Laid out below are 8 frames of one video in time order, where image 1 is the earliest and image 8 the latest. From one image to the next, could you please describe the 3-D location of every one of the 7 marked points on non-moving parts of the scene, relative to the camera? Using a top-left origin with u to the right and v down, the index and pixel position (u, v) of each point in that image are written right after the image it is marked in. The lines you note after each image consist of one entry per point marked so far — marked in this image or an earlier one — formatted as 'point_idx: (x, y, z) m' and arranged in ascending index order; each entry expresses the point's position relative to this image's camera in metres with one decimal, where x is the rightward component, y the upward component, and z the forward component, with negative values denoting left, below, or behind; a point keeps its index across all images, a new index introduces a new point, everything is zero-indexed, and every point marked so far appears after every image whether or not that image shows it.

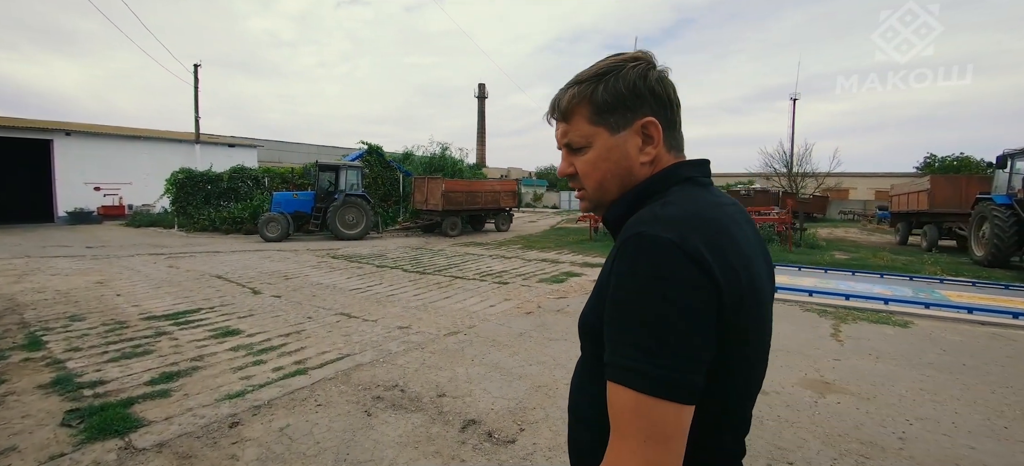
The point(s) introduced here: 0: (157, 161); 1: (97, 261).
0: (-15.6, +3.2, +19.1) m
1: (-8.3, -0.6, +8.7) m
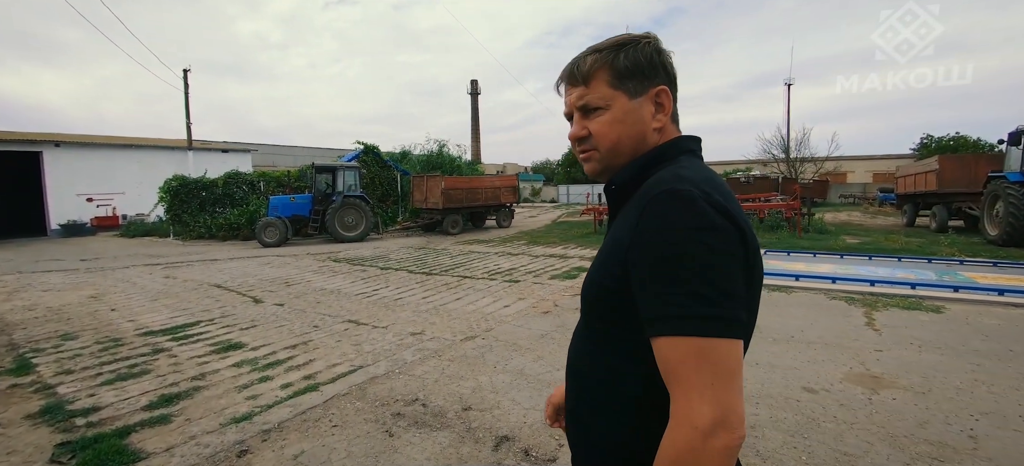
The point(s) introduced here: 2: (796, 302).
0: (-15.6, +2.7, +18.7) m
1: (-8.2, -0.8, +8.4) m
2: (+3.6, -0.9, +5.5) m
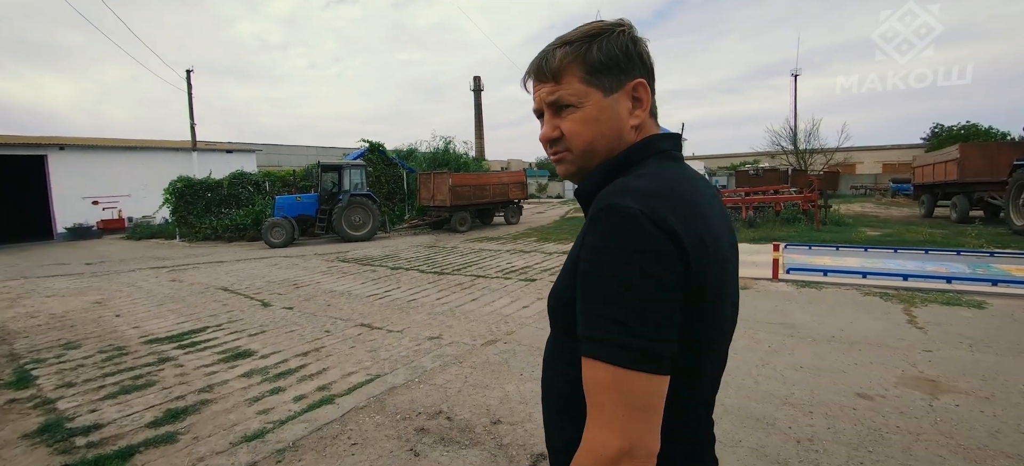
0: (-15.3, +2.7, +18.6) m
1: (-7.9, -0.9, +8.3) m
2: (+3.8, -0.8, +5.3) m
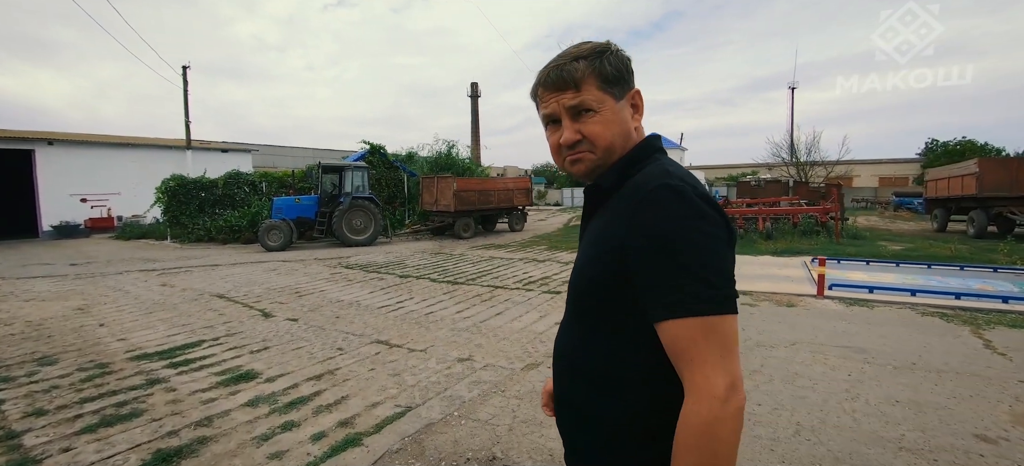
0: (-15.1, +2.6, +17.9) m
1: (-7.6, -0.8, +7.7) m
2: (+4.1, -1.0, +4.8) m
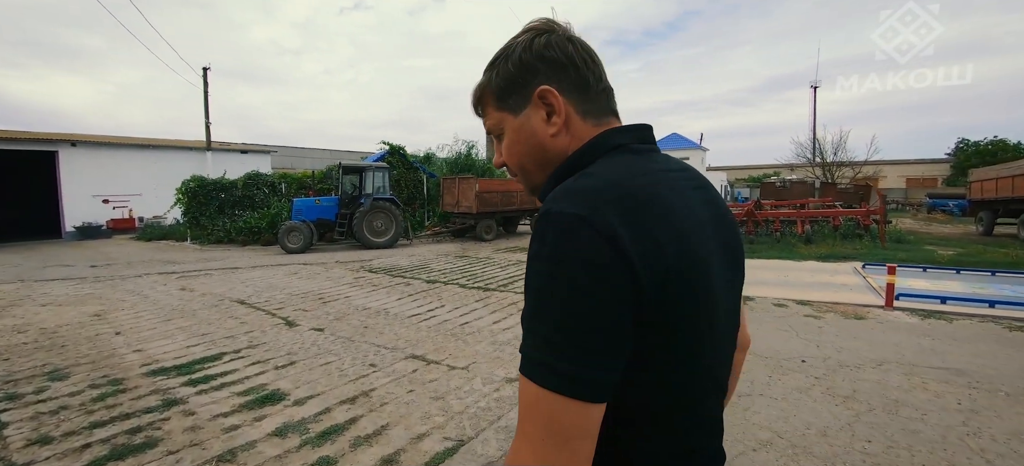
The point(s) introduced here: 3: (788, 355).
0: (-14.3, +2.6, +17.9) m
1: (-7.1, -0.9, +7.5) m
2: (+4.6, -1.1, +4.3) m
3: (+2.5, -1.1, +4.0) m
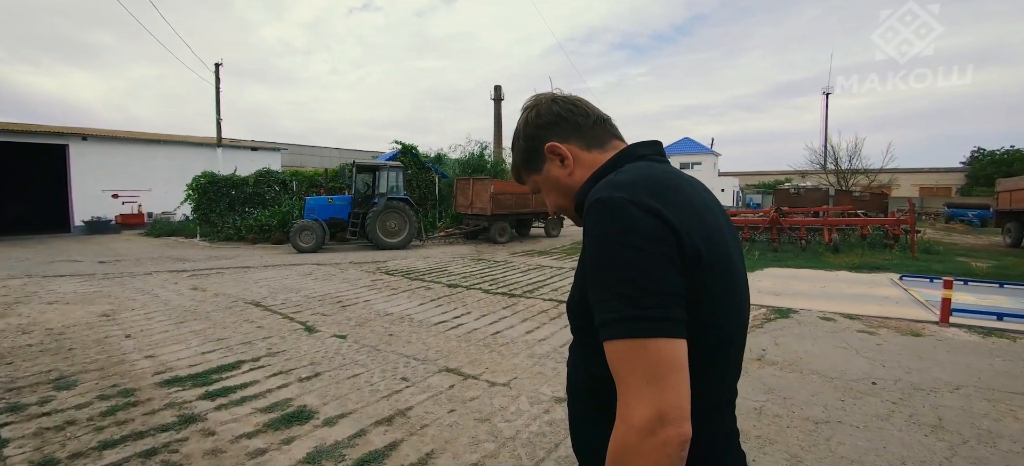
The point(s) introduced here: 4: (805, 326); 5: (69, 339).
0: (-13.8, +2.7, +17.8) m
1: (-6.7, -0.8, +7.2) m
2: (+4.9, -1.2, +4.0) m
3: (+2.9, -1.2, +3.6) m
4: (+3.3, -1.0, +4.9) m
5: (-4.3, -1.0, +4.2) m
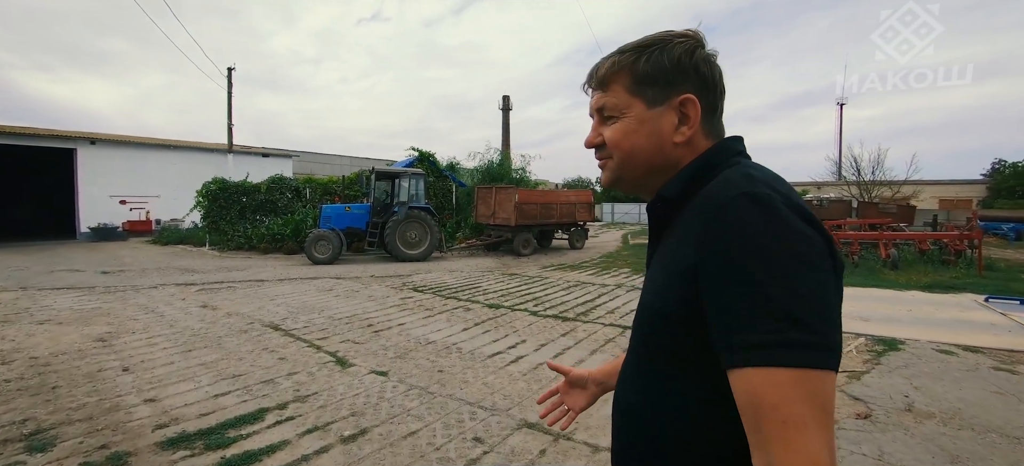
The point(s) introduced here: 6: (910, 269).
0: (-13.0, +2.4, +17.2) m
1: (-6.1, -0.9, +6.5) m
2: (+5.6, -1.3, +3.1) m
3: (+3.5, -1.3, +2.8) m
4: (+3.9, -1.2, +4.1) m
5: (-3.7, -1.1, +3.5) m
6: (+9.0, -0.8, +9.8) m
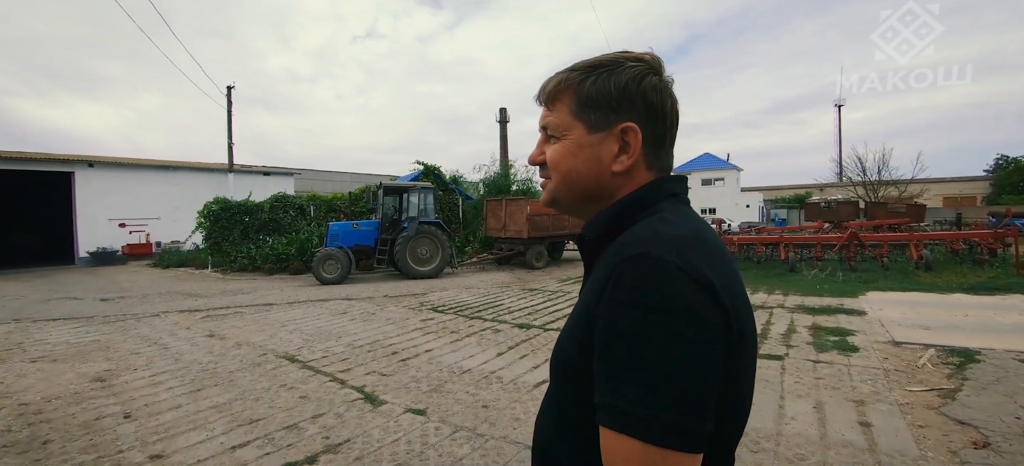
0: (-12.7, +1.6, +16.9) m
1: (-5.7, -1.3, +6.1) m
2: (+6.0, -1.3, +2.7) m
3: (+3.9, -1.3, +2.4) m
4: (+4.3, -1.2, +3.7) m
5: (-3.3, -1.3, +3.1) m
6: (+9.4, -0.8, +9.4) m
